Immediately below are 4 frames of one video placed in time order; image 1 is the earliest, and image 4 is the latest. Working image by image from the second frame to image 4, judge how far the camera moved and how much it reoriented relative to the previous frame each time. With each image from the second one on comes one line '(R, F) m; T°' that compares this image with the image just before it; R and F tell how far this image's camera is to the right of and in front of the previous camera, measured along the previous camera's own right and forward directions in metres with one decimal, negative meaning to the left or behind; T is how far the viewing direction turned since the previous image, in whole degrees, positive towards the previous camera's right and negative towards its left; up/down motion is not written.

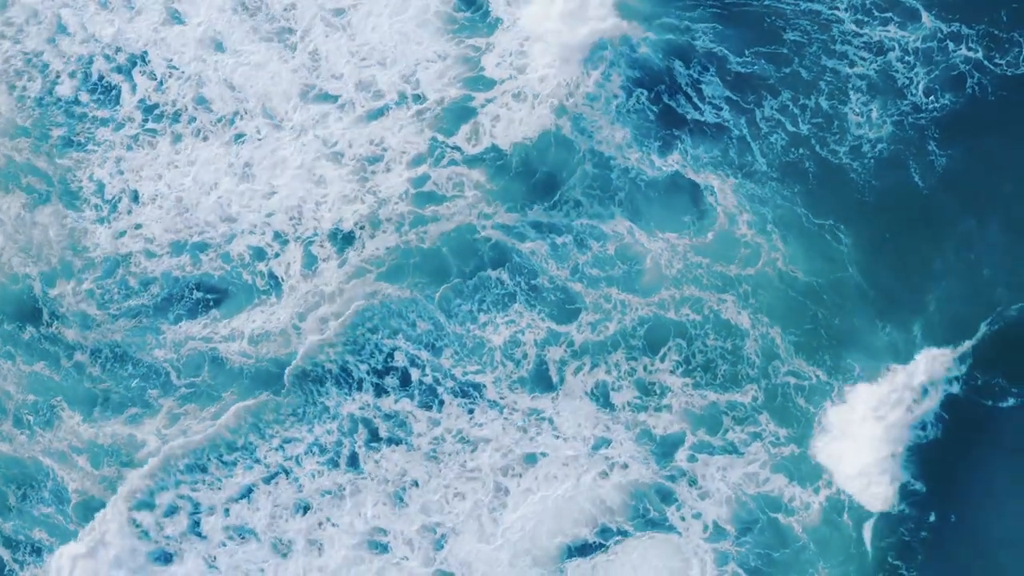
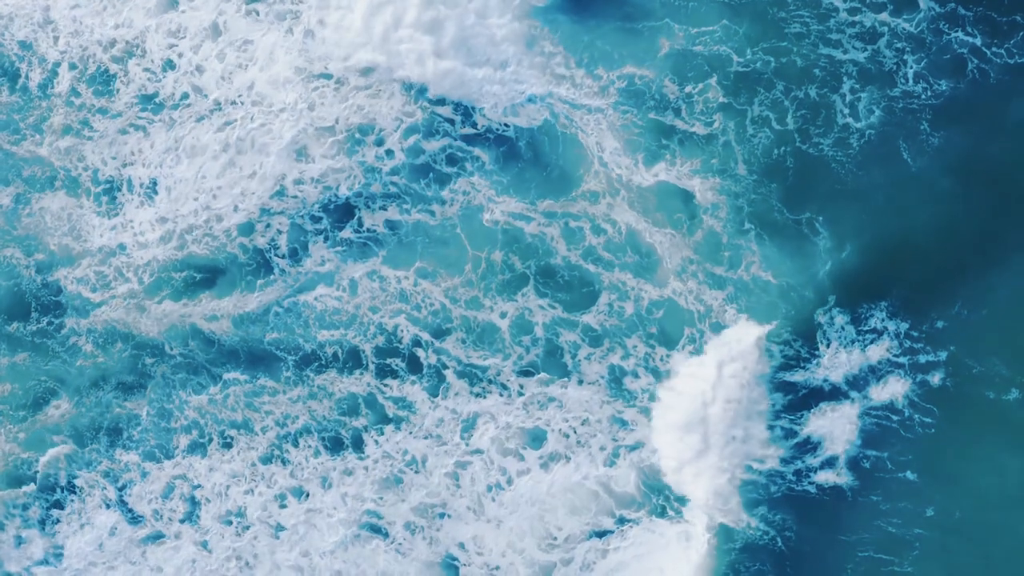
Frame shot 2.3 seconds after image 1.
(+1.3, -0.1) m; -1°
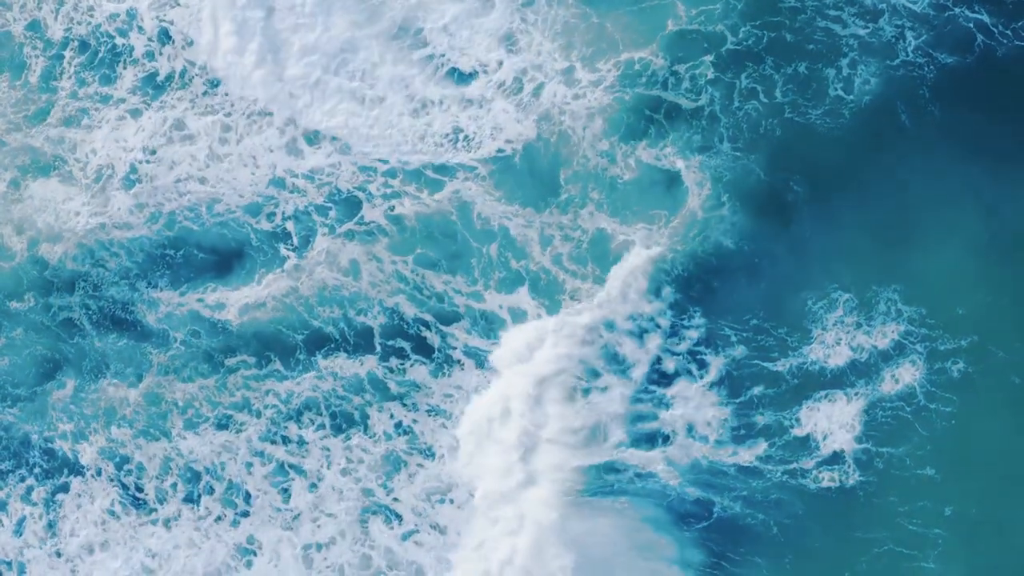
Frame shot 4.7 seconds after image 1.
(+2.1, +1.3) m; -2°
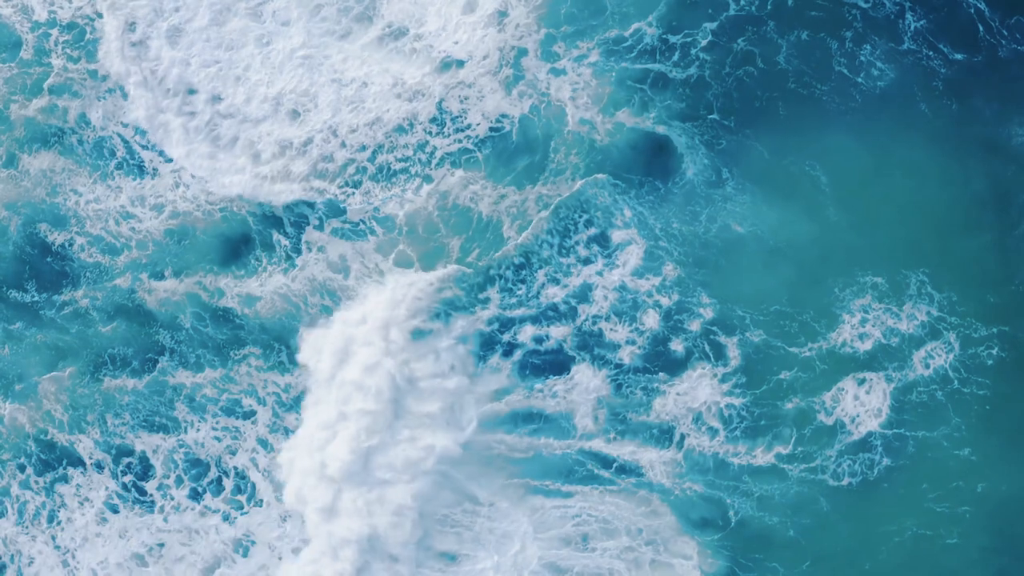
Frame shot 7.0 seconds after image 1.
(+2.7, +3.1) m; -2°
